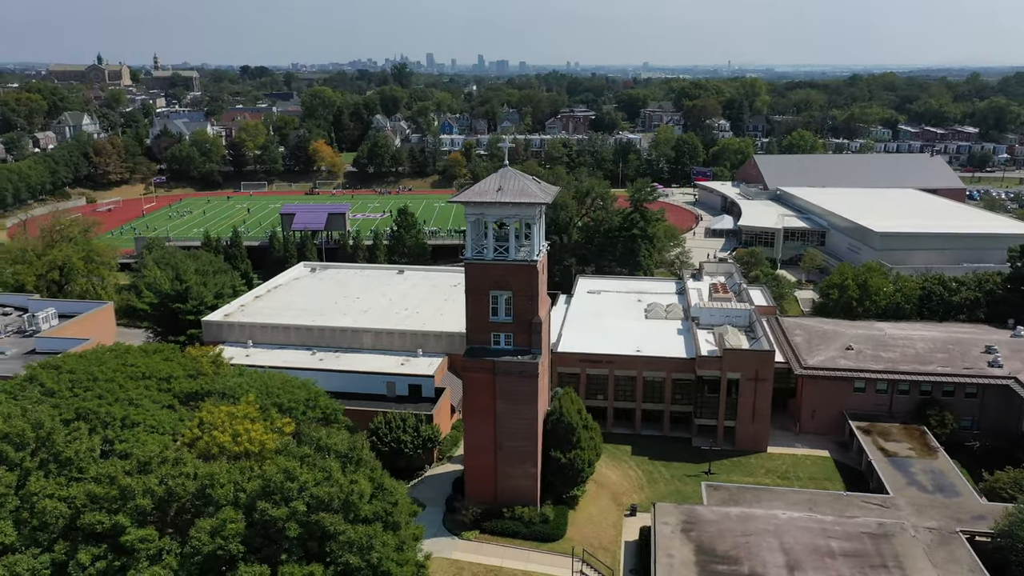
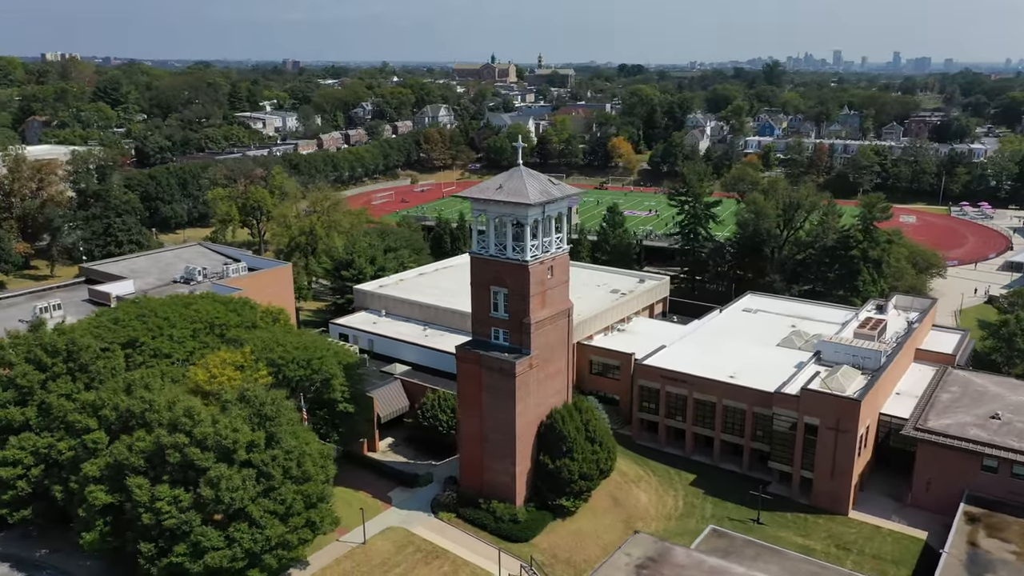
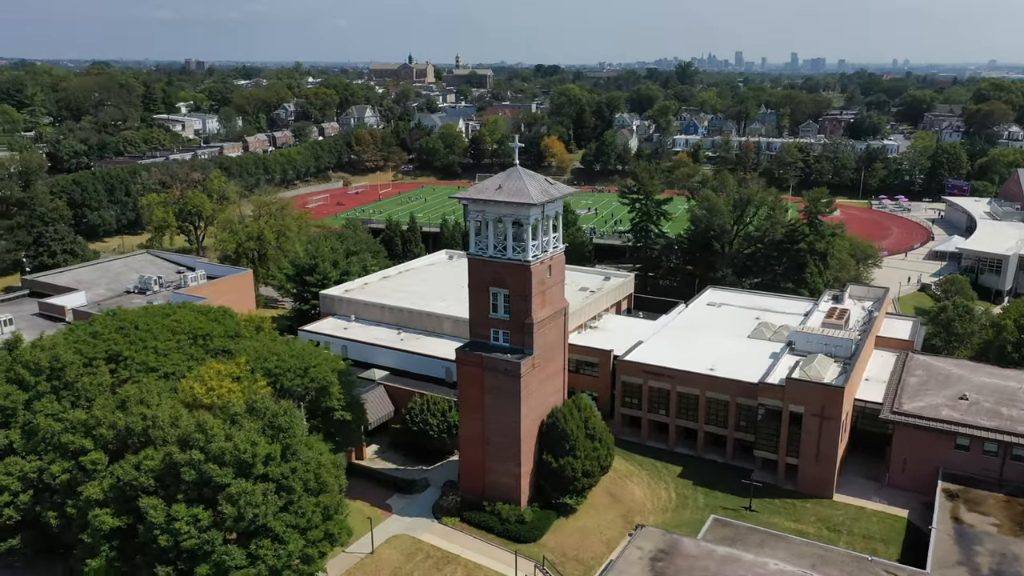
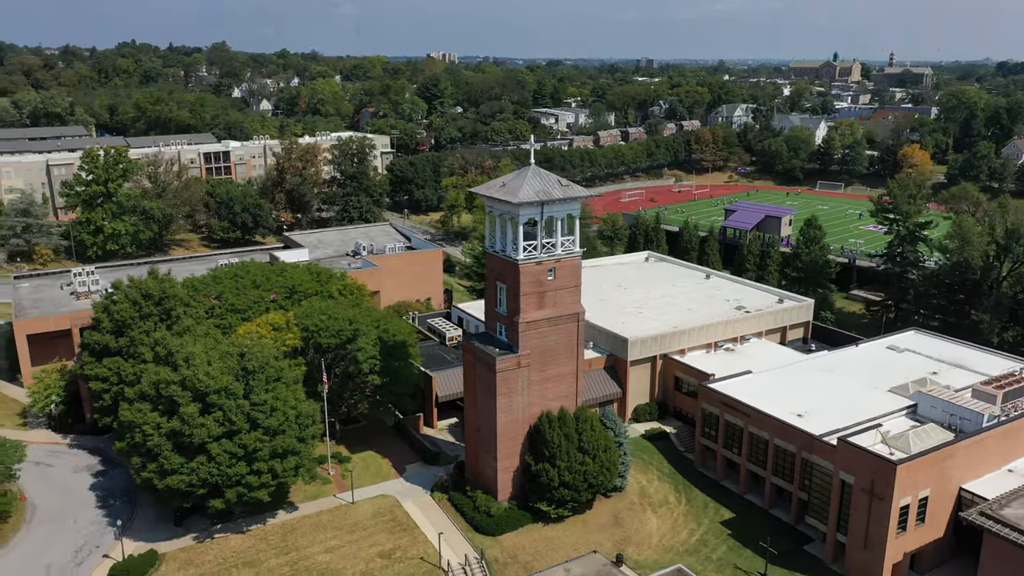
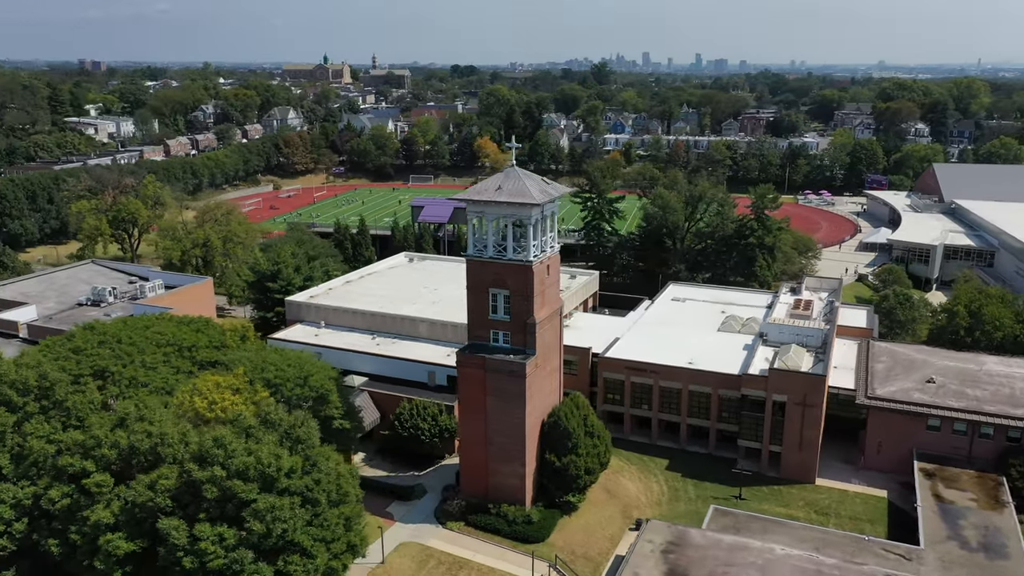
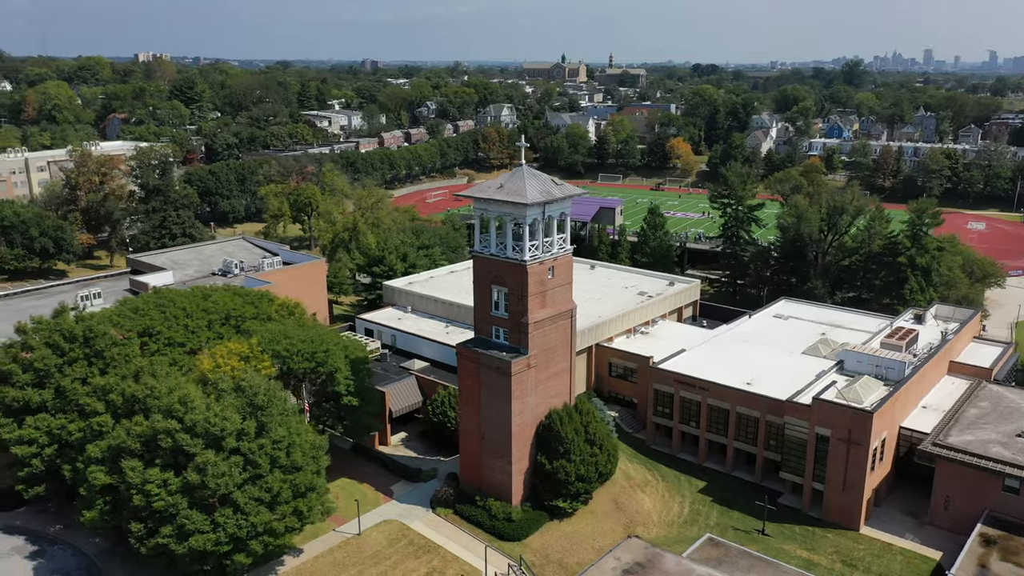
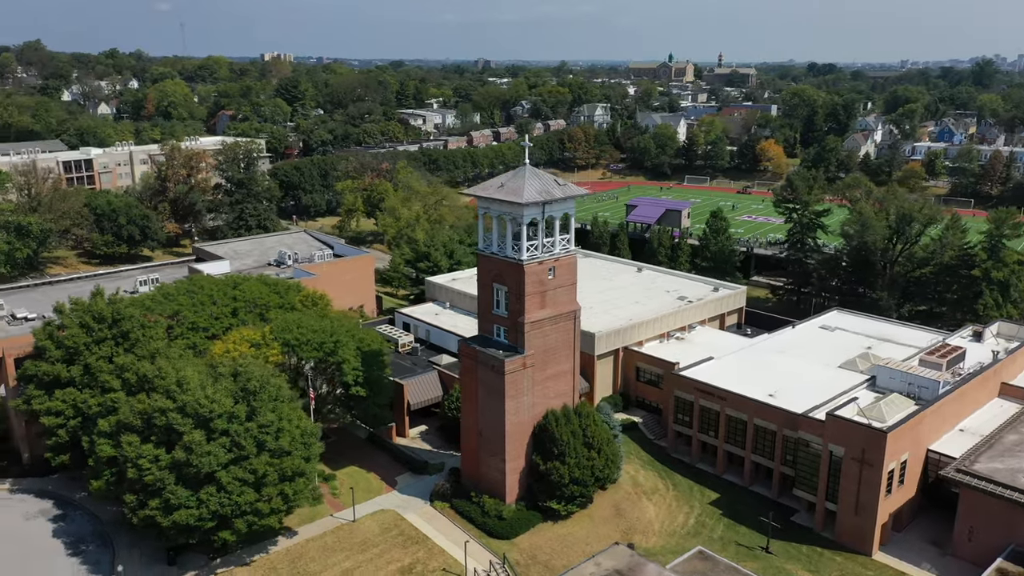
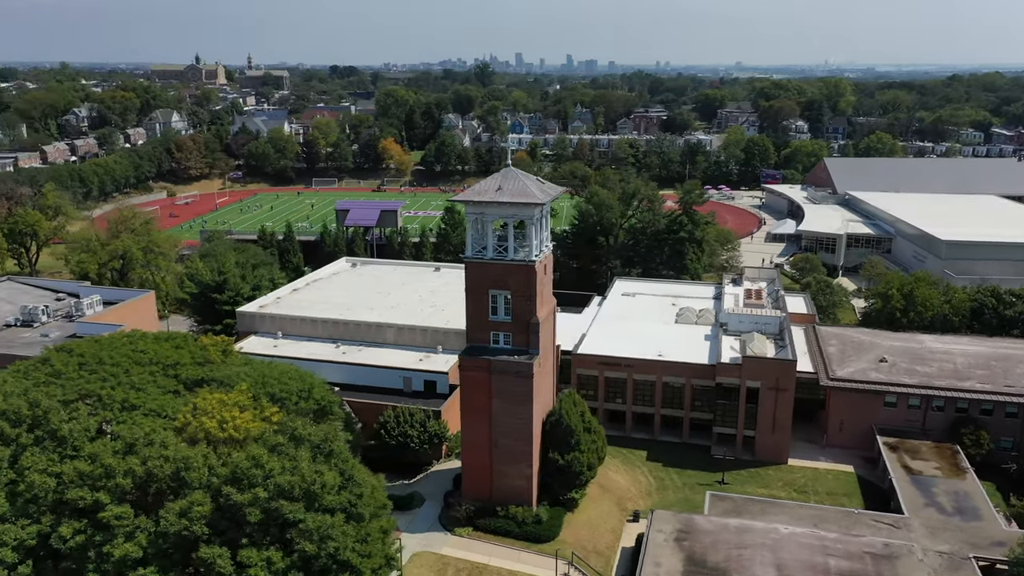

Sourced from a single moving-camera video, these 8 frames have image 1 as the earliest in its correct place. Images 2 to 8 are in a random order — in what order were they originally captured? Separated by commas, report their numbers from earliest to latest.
8, 5, 3, 2, 6, 7, 4
